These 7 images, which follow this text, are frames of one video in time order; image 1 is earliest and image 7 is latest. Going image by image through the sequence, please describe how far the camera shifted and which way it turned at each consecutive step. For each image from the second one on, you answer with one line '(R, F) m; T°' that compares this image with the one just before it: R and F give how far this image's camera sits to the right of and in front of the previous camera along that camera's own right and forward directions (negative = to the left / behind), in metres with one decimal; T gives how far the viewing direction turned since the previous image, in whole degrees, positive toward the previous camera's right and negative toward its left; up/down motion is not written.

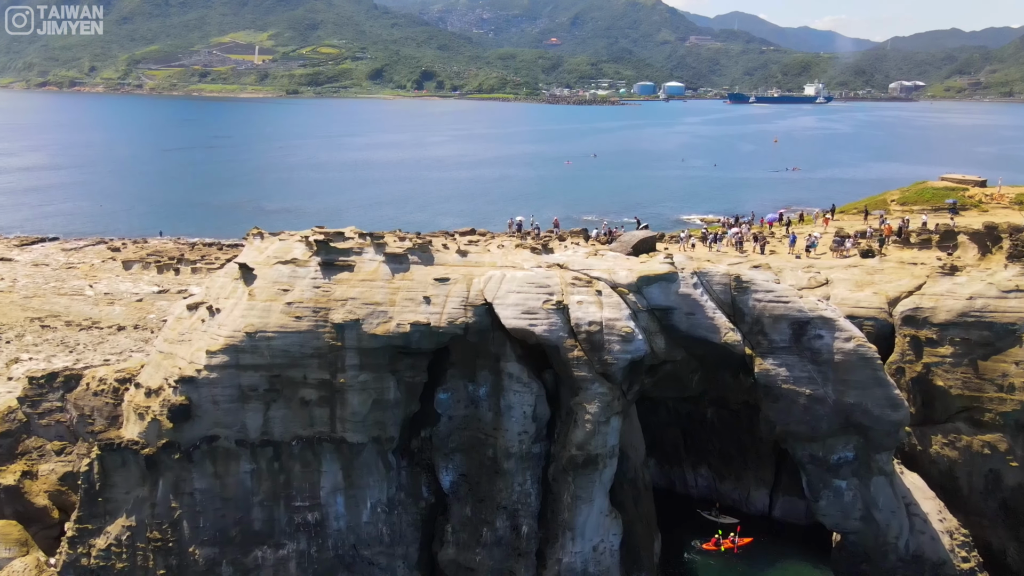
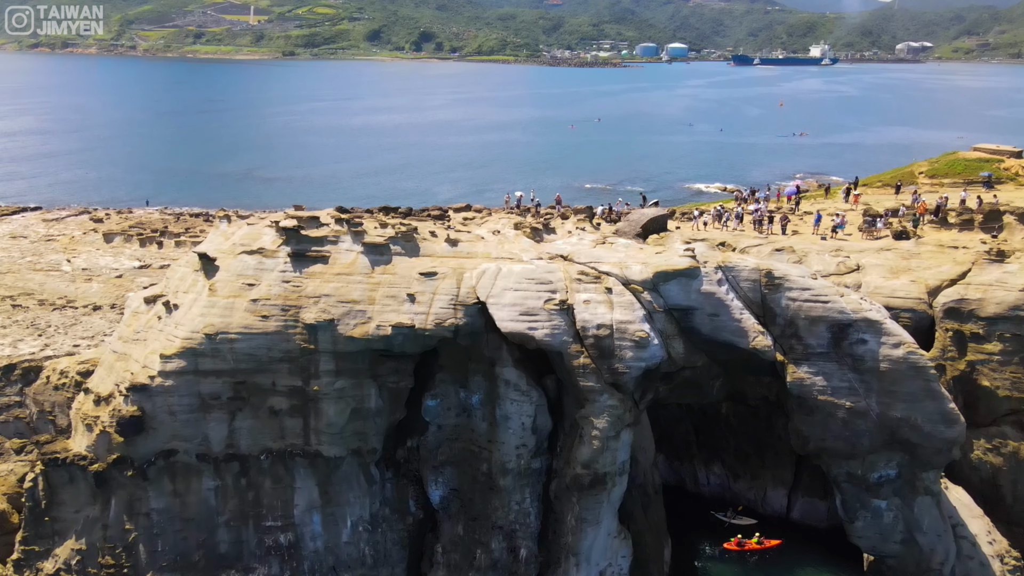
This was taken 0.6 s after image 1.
(+0.1, +3.1) m; 0°
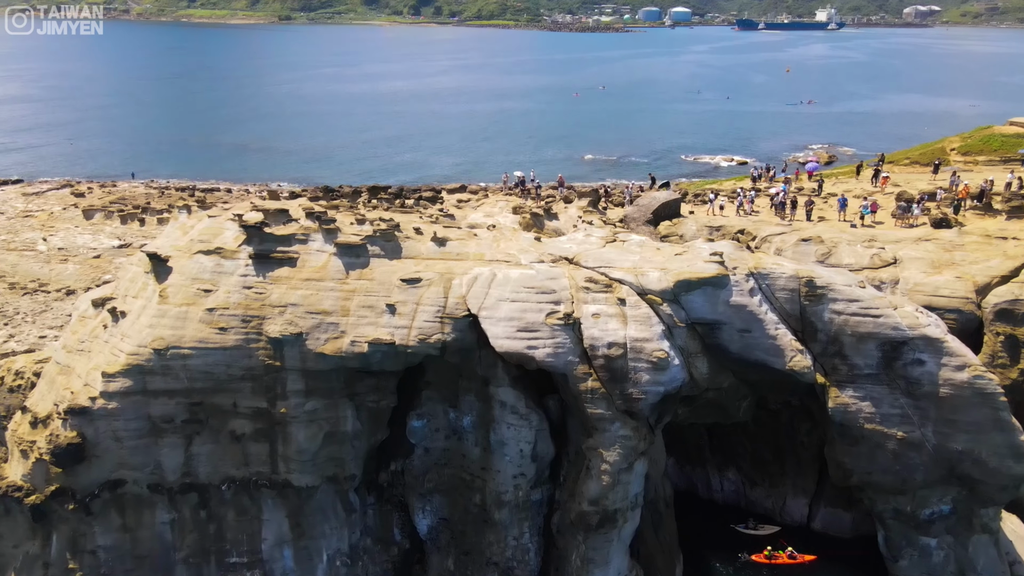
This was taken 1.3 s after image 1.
(+0.1, +2.9) m; 0°
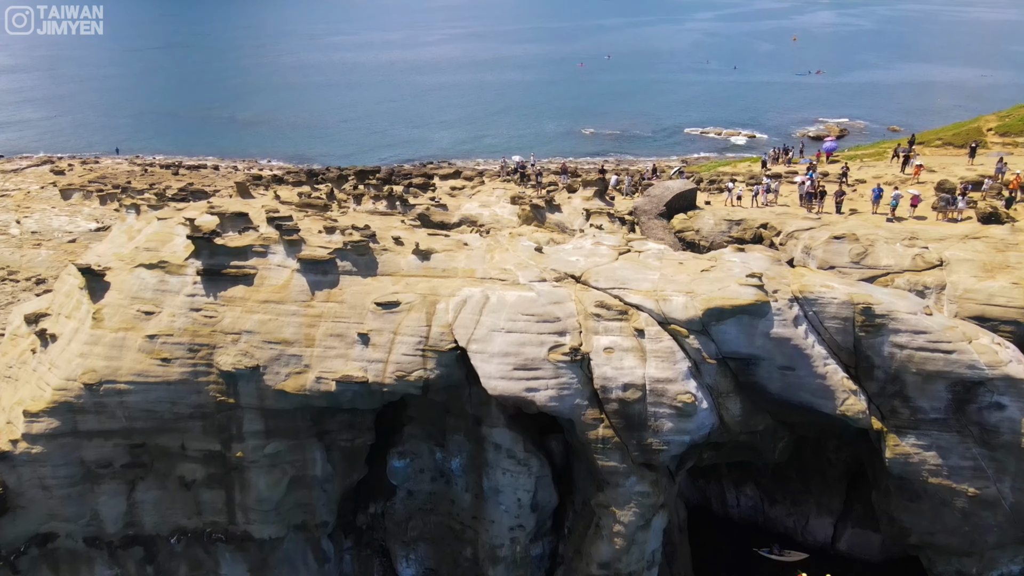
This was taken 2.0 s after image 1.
(+0.1, +2.9) m; 0°
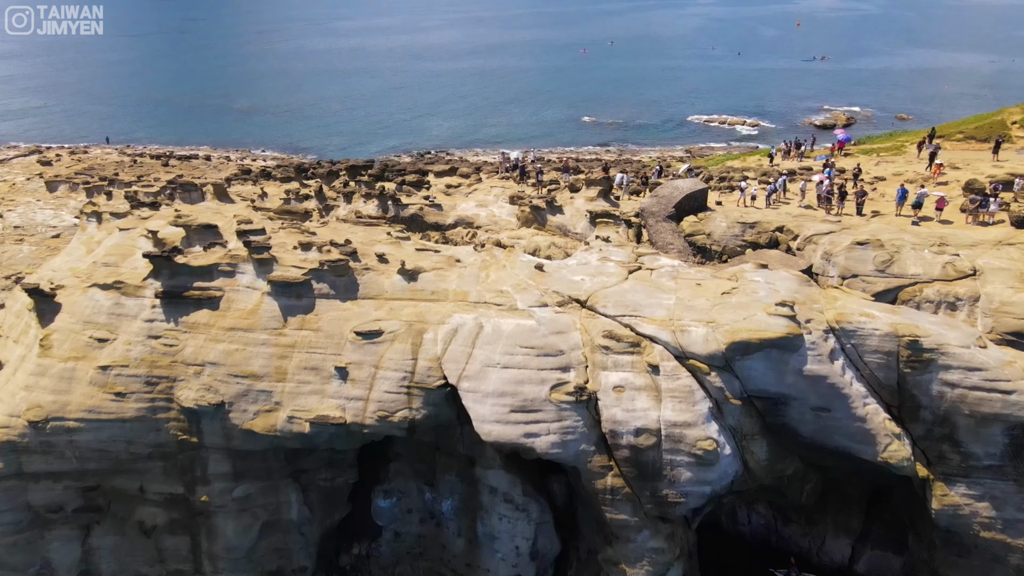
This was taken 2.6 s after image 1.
(+0.1, +1.7) m; 0°
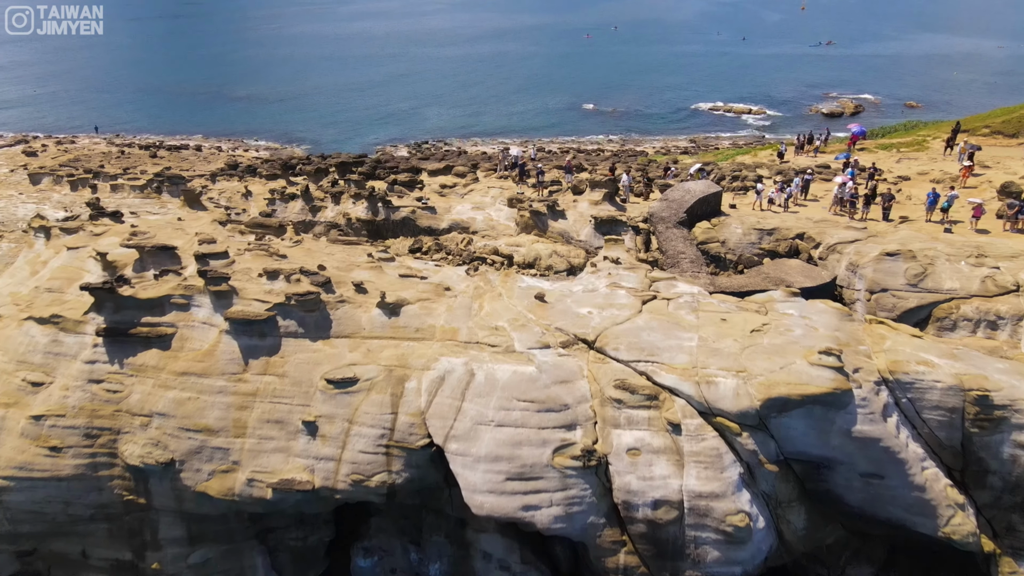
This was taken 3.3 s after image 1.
(+0.1, +1.9) m; 0°
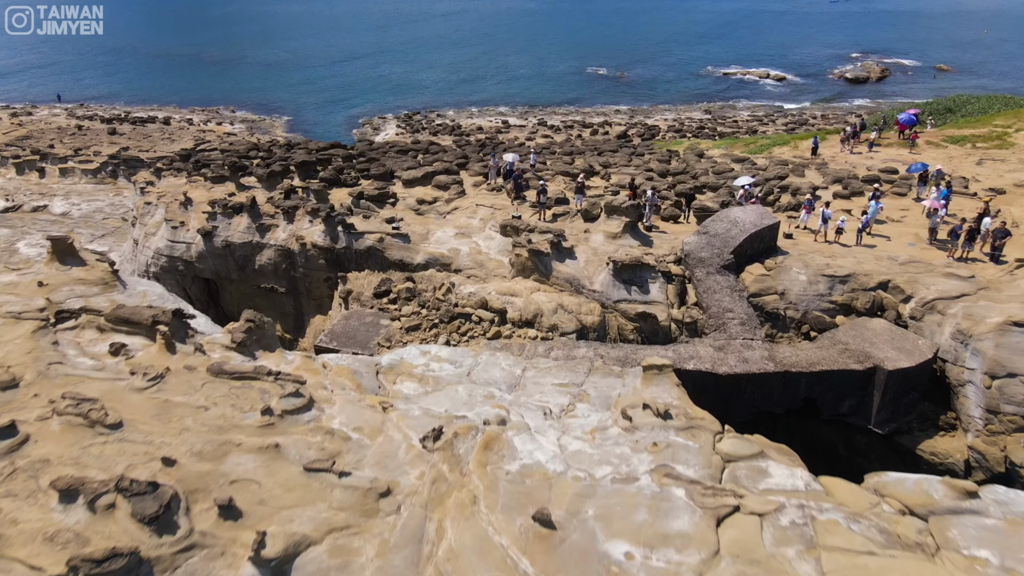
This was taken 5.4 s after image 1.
(+0.2, +5.7) m; 0°
